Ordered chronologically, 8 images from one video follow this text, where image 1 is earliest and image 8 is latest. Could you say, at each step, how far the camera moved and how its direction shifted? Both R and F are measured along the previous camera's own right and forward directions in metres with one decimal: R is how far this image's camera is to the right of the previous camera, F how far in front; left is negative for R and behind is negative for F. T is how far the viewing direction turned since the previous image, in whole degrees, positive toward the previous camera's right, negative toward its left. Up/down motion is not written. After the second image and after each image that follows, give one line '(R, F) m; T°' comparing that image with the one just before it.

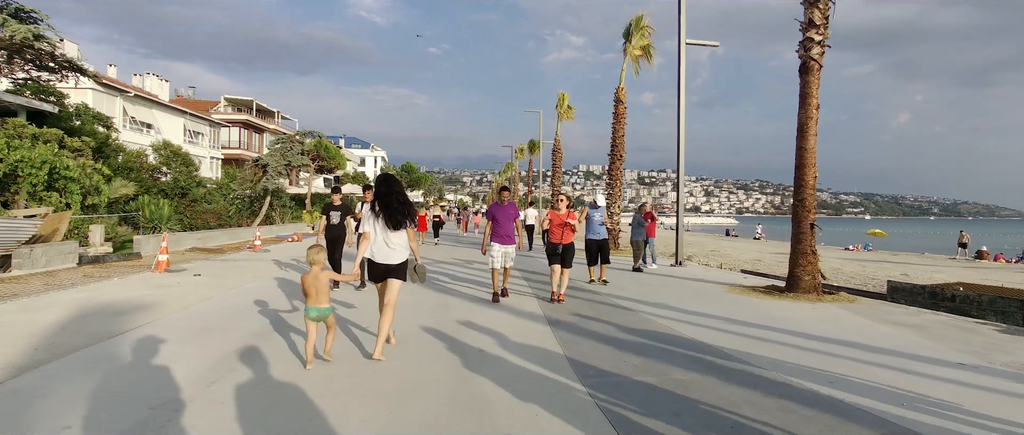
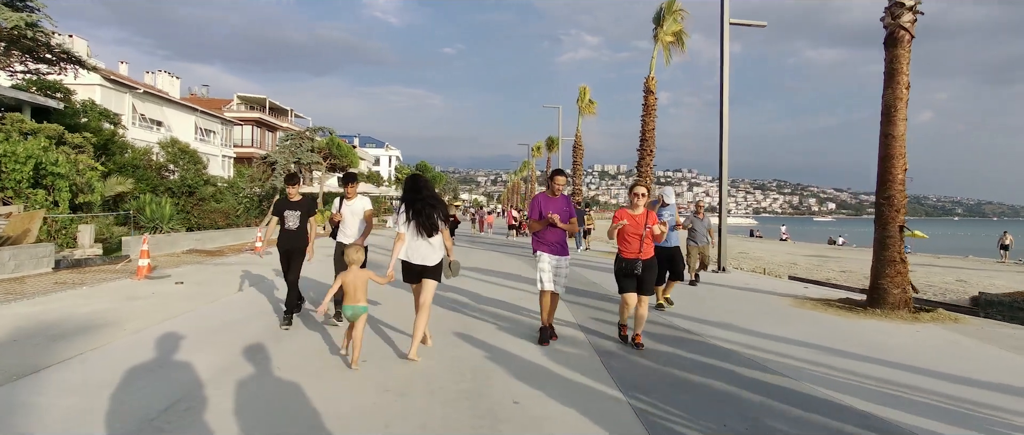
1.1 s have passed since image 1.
(-0.2, +1.5) m; -1°
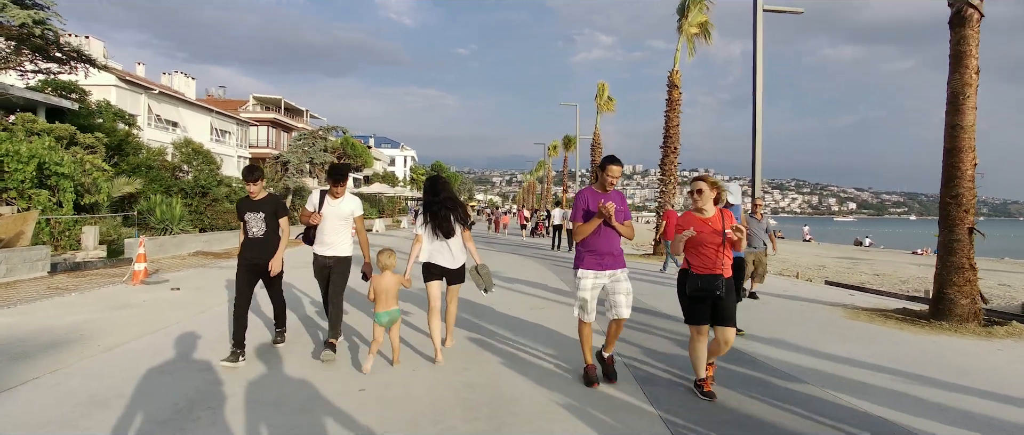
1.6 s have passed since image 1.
(-0.1, +0.8) m; -2°
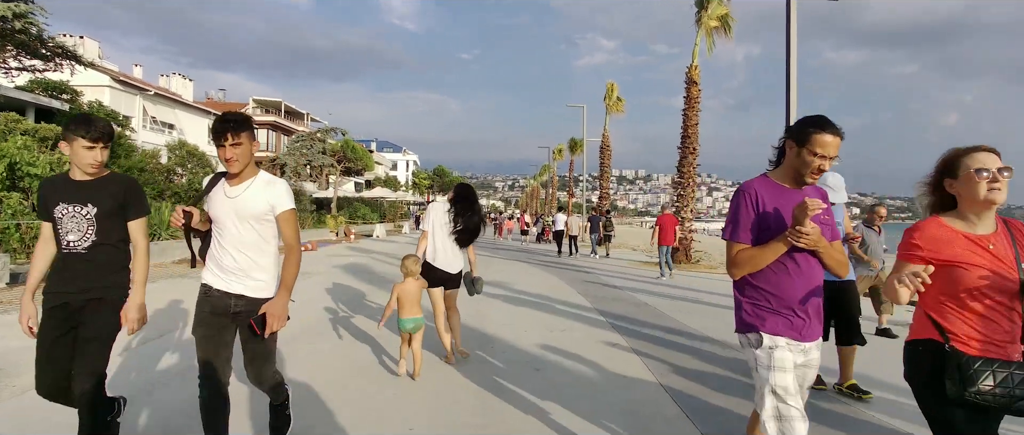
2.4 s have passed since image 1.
(-0.2, +1.1) m; 0°
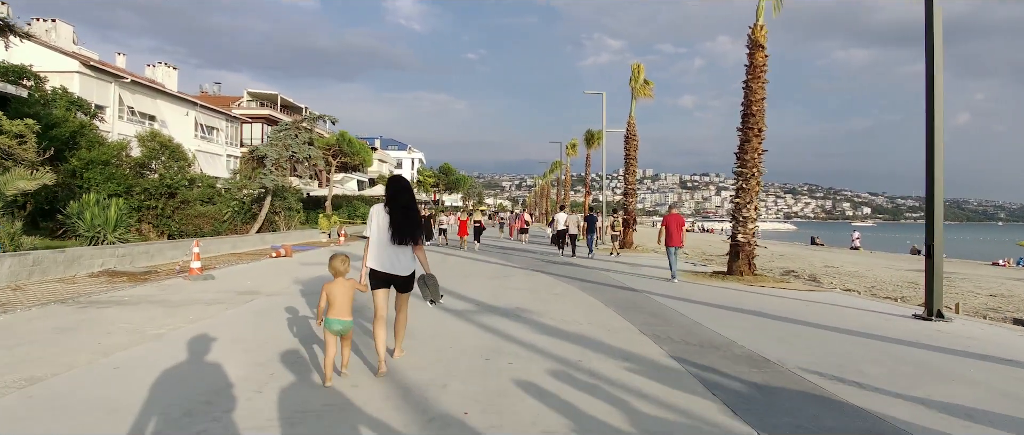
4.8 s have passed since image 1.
(-0.2, +3.5) m; -1°
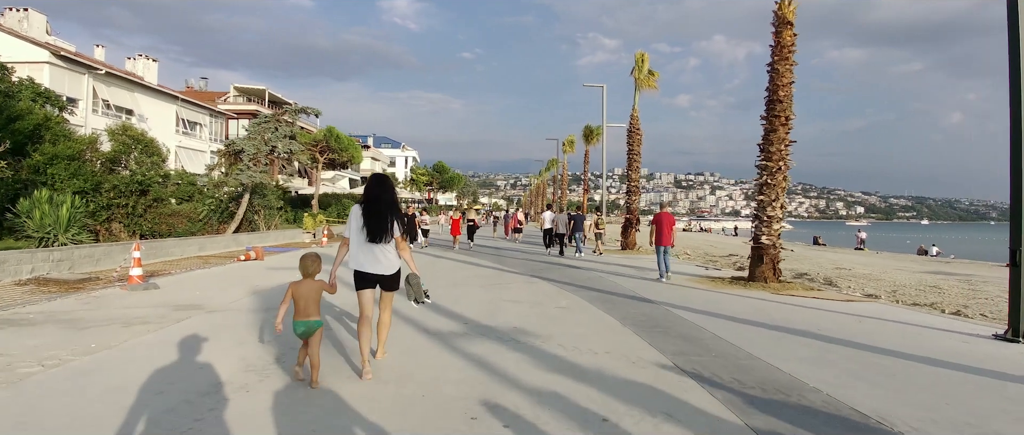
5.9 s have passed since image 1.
(0.0, +1.5) m; +1°
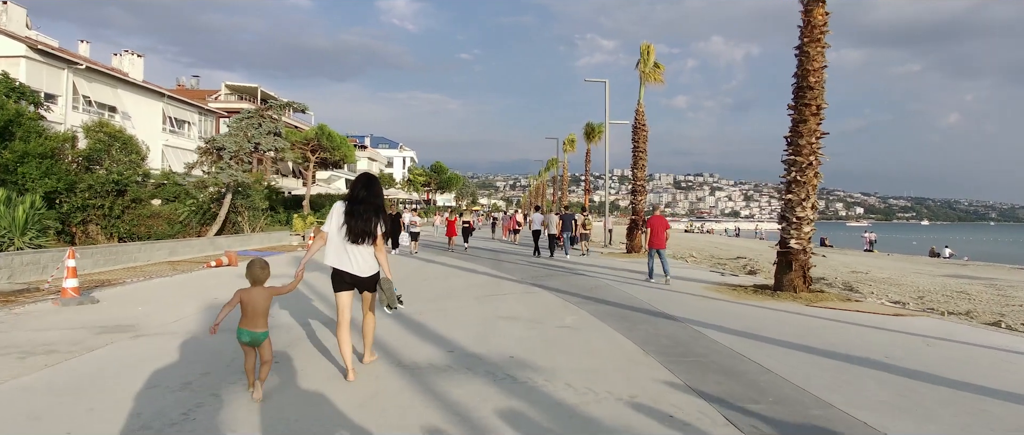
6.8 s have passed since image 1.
(0.0, +1.3) m; 0°
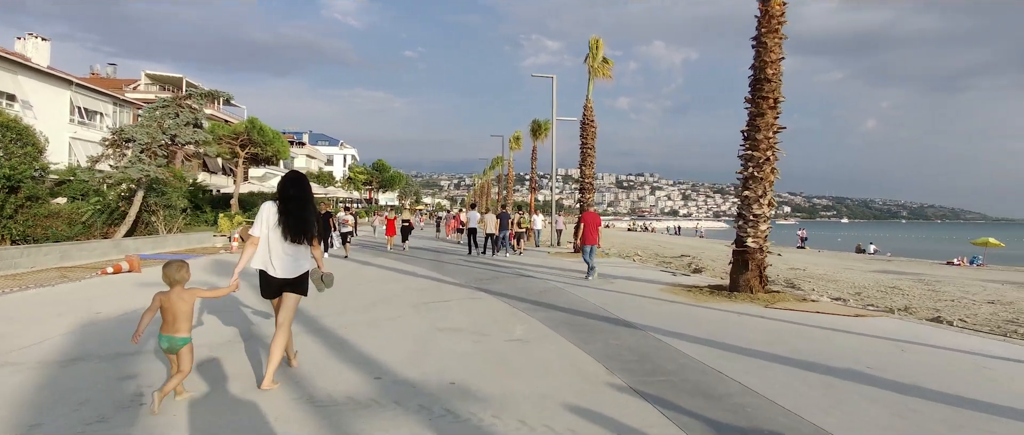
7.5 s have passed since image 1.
(0.0, +0.9) m; +6°
